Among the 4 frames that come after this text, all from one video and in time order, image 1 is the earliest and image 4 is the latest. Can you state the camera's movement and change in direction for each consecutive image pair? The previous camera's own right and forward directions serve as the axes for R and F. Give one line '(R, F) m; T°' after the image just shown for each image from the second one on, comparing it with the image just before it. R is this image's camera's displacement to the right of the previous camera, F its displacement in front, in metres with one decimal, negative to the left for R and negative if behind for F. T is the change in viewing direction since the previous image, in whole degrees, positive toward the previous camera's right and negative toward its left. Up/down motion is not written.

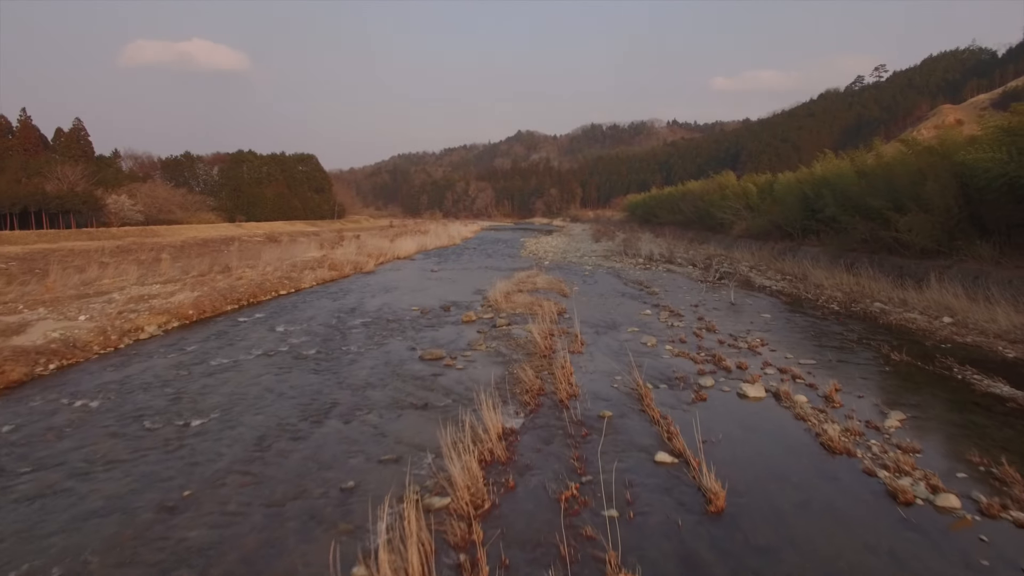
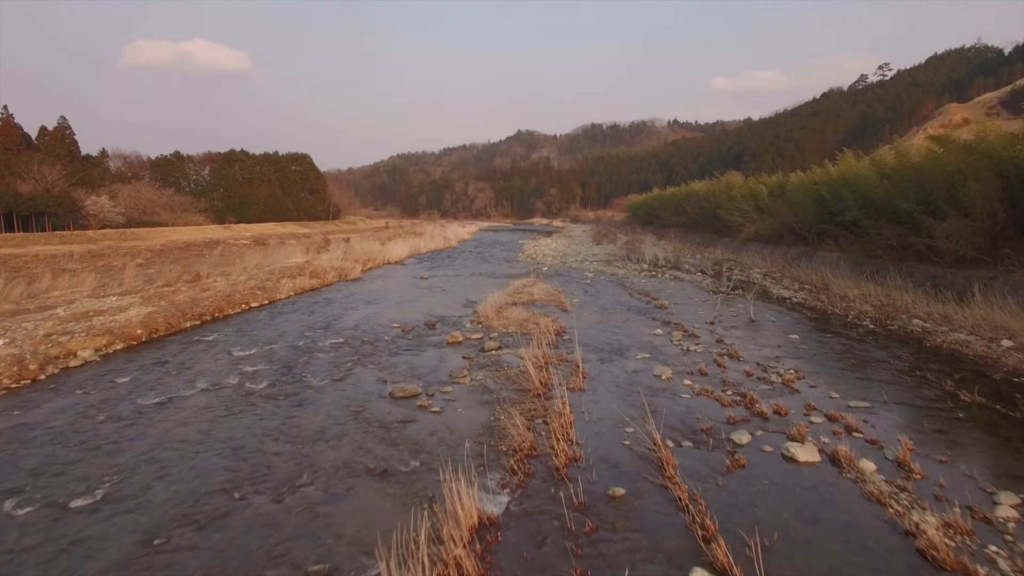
(+0.1, +1.3) m; 0°
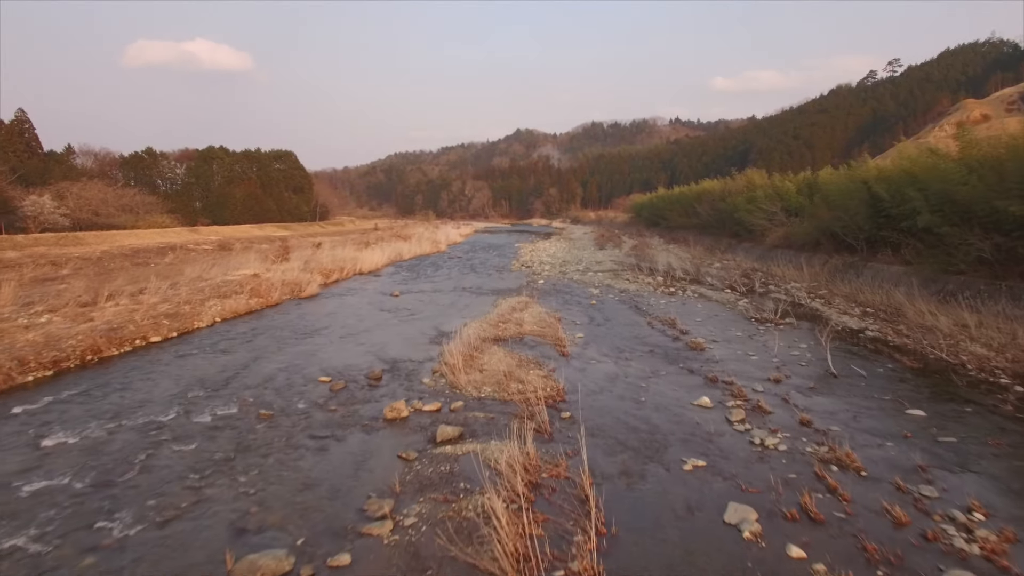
(+0.3, +3.2) m; 0°
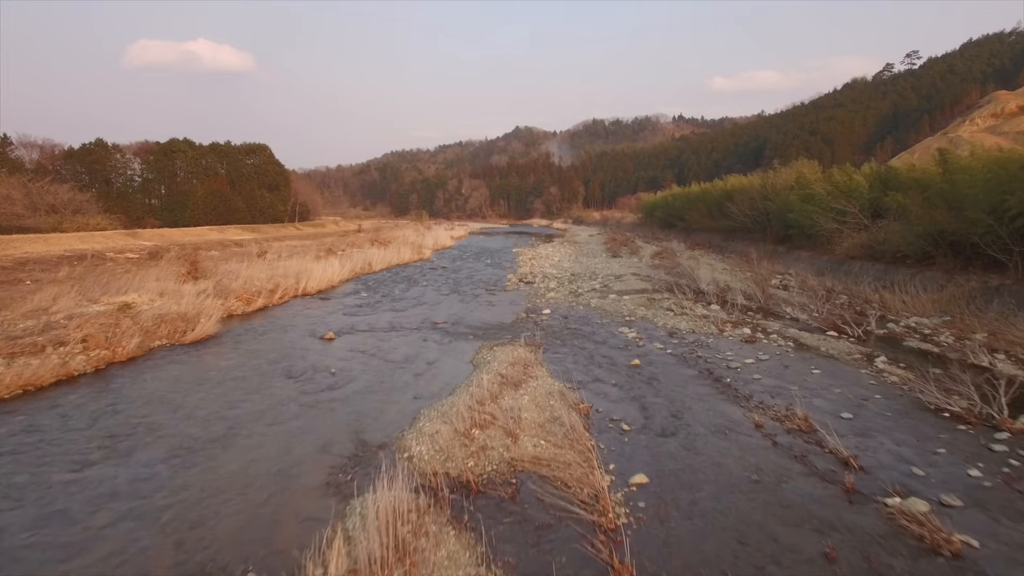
(+0.1, +5.1) m; 0°
